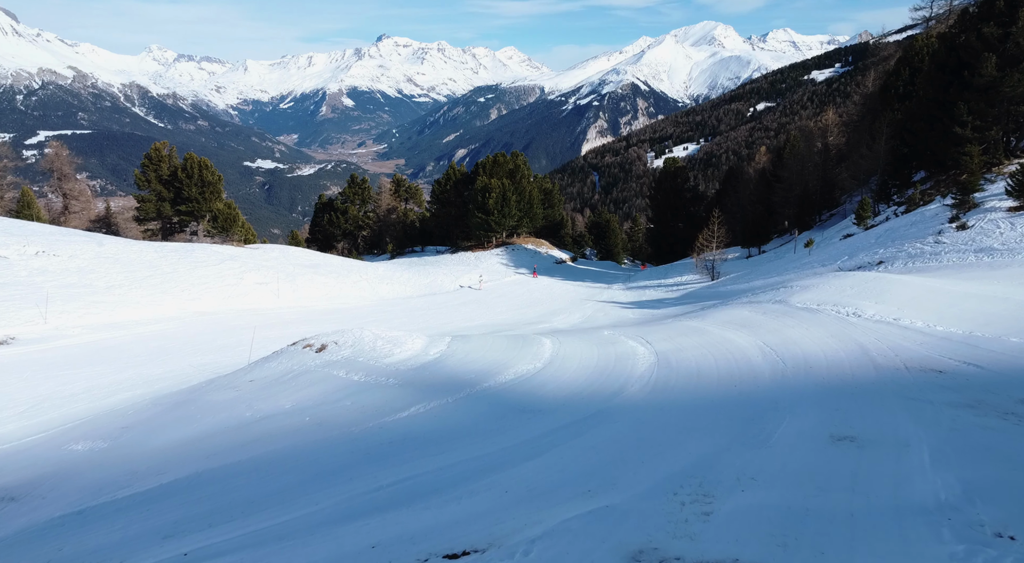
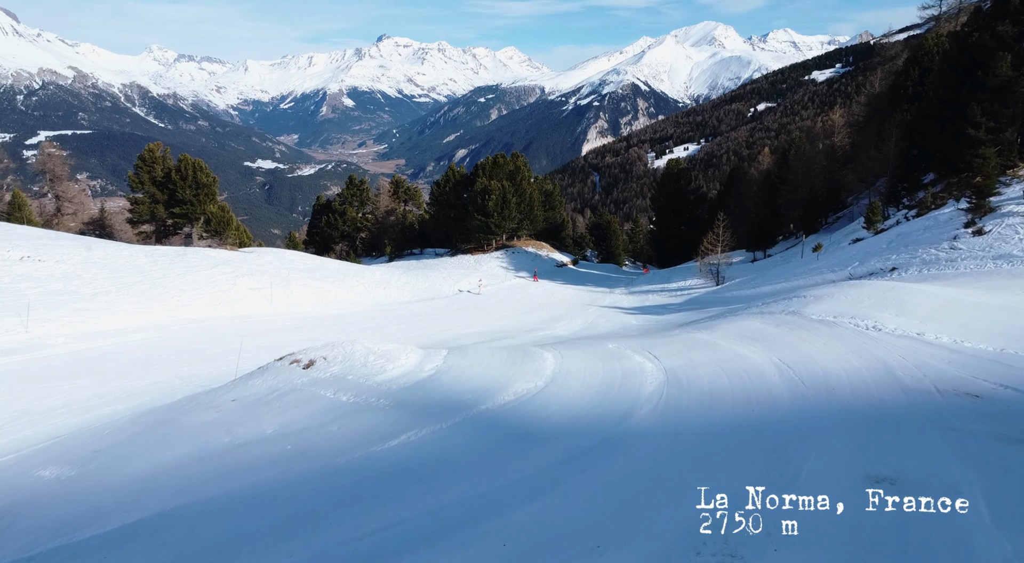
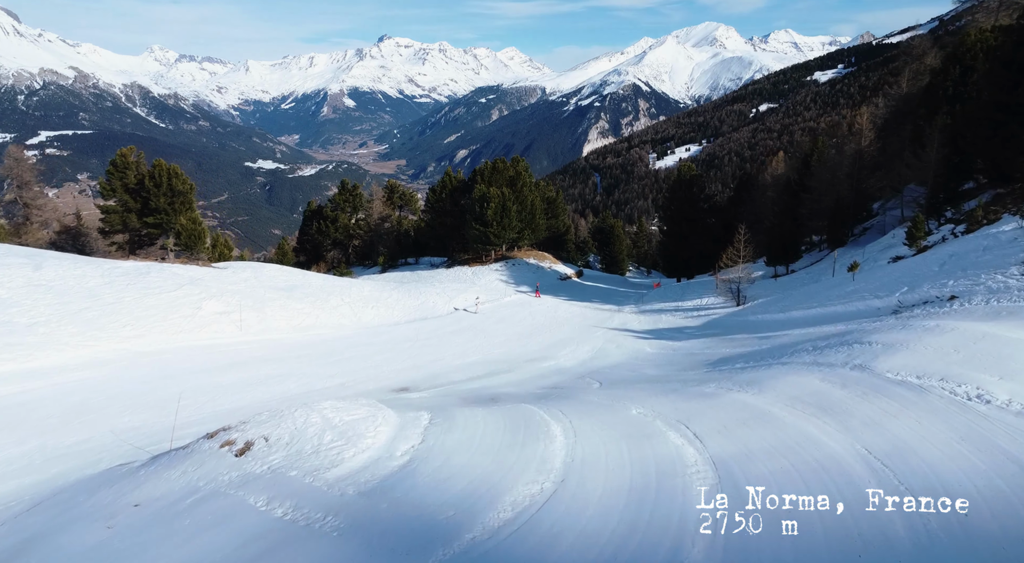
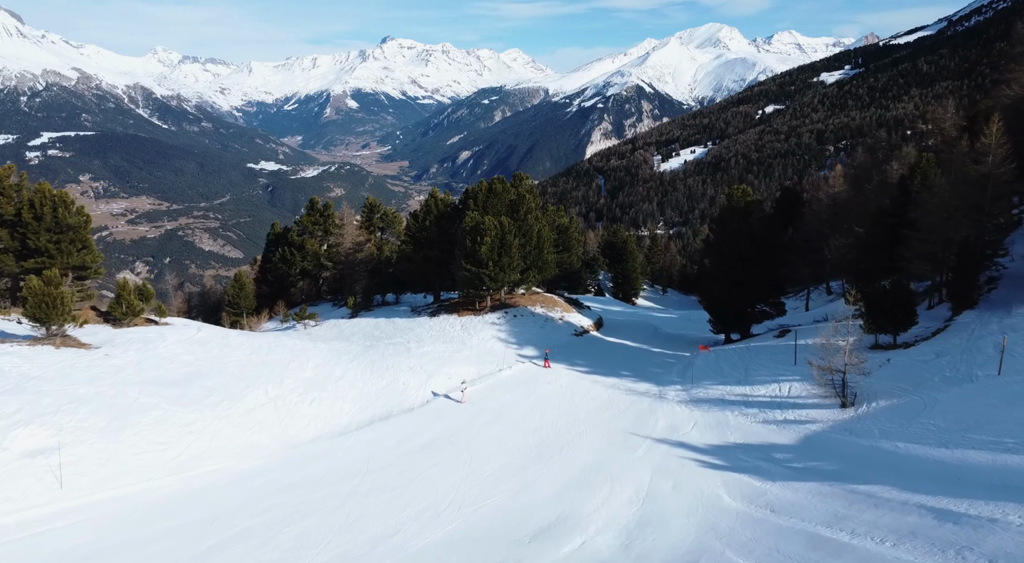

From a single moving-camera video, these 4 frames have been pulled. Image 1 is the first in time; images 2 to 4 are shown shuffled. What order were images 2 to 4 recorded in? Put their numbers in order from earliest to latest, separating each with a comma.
2, 3, 4
